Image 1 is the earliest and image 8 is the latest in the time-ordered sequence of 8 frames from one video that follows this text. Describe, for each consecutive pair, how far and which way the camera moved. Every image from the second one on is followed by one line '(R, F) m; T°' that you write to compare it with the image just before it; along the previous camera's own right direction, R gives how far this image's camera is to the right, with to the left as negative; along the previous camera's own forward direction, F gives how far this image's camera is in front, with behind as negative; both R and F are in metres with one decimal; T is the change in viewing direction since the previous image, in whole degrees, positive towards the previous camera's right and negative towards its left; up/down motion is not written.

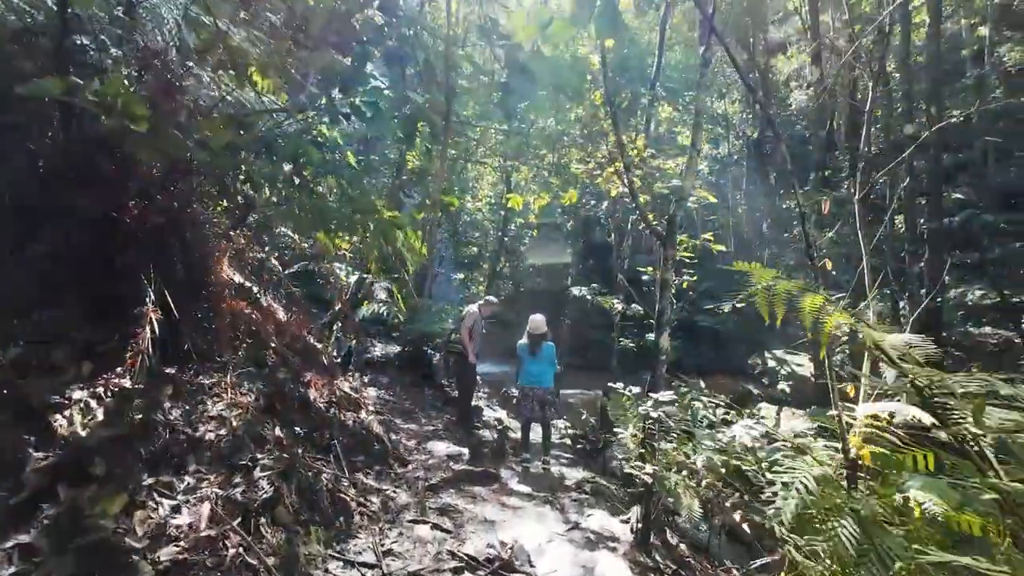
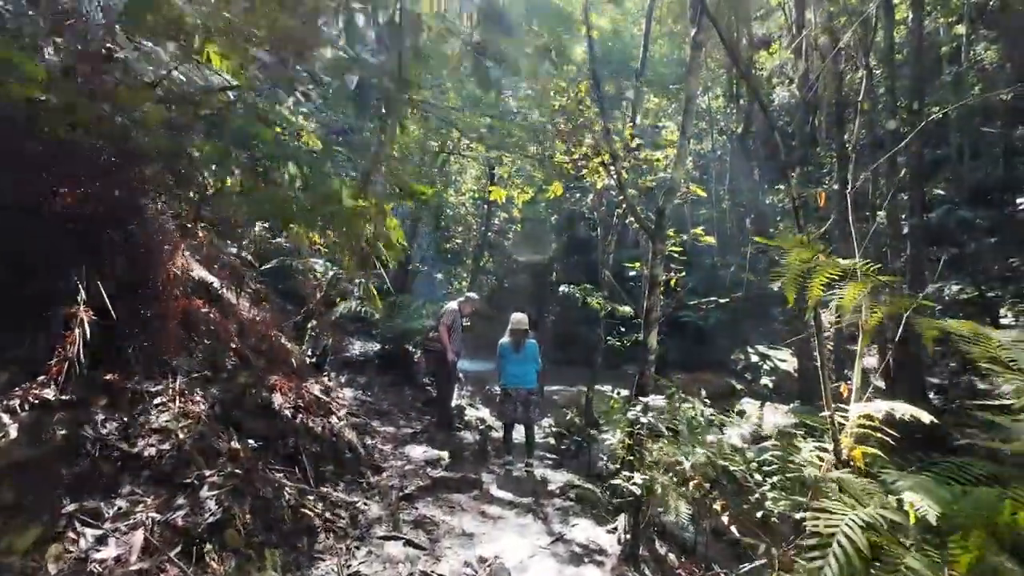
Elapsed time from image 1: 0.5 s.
(0.0, +0.2) m; +2°
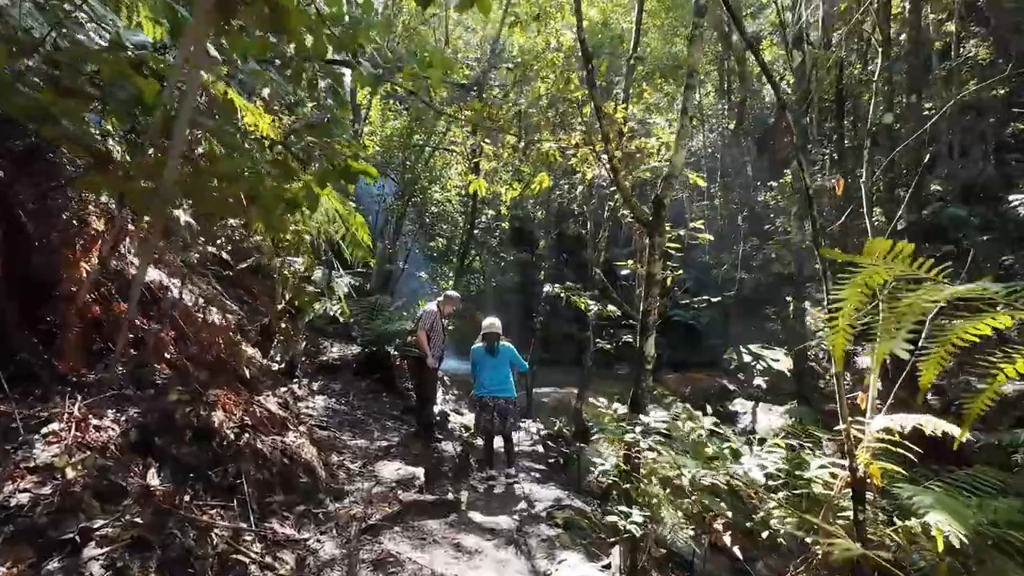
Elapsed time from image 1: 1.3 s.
(+0.1, +0.4) m; +1°
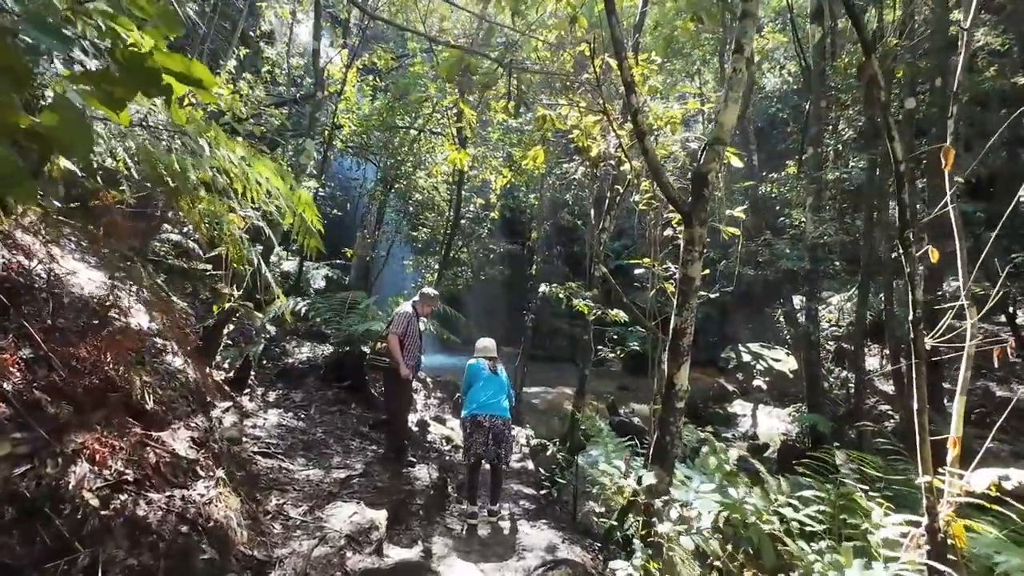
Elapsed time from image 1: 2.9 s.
(0.0, +0.8) m; +1°
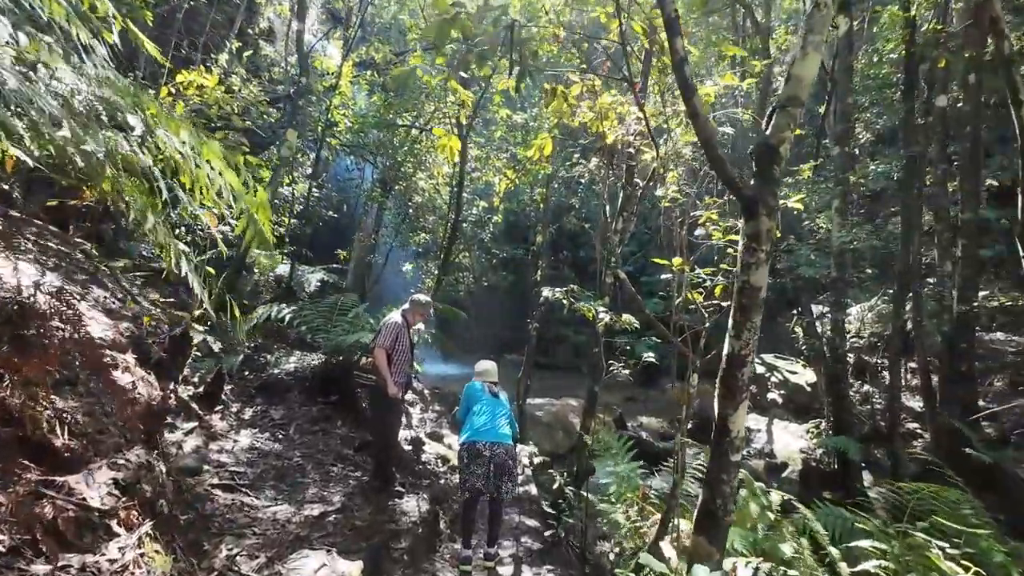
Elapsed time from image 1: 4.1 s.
(0.0, +0.6) m; 0°
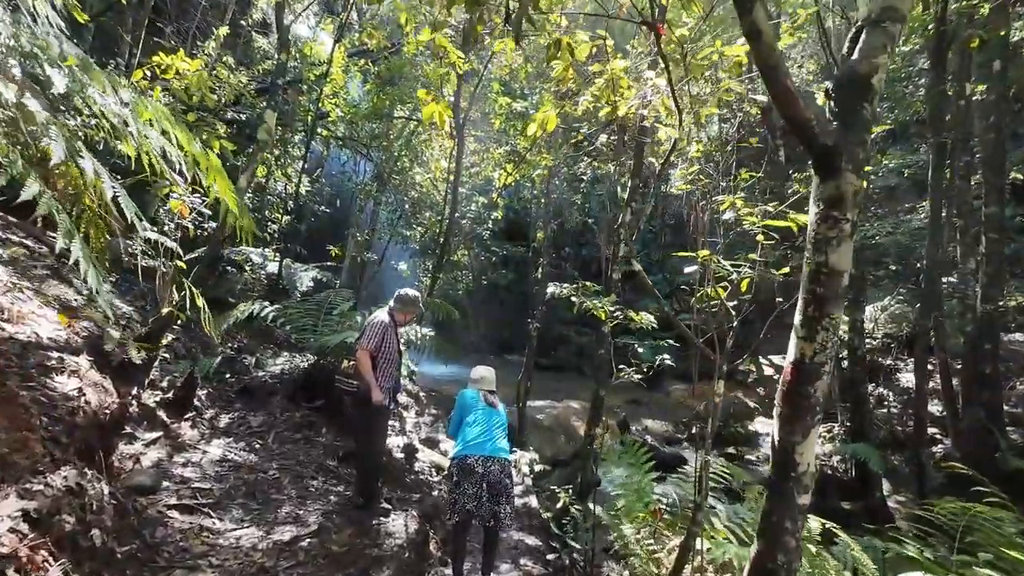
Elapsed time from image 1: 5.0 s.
(0.0, +0.4) m; 0°
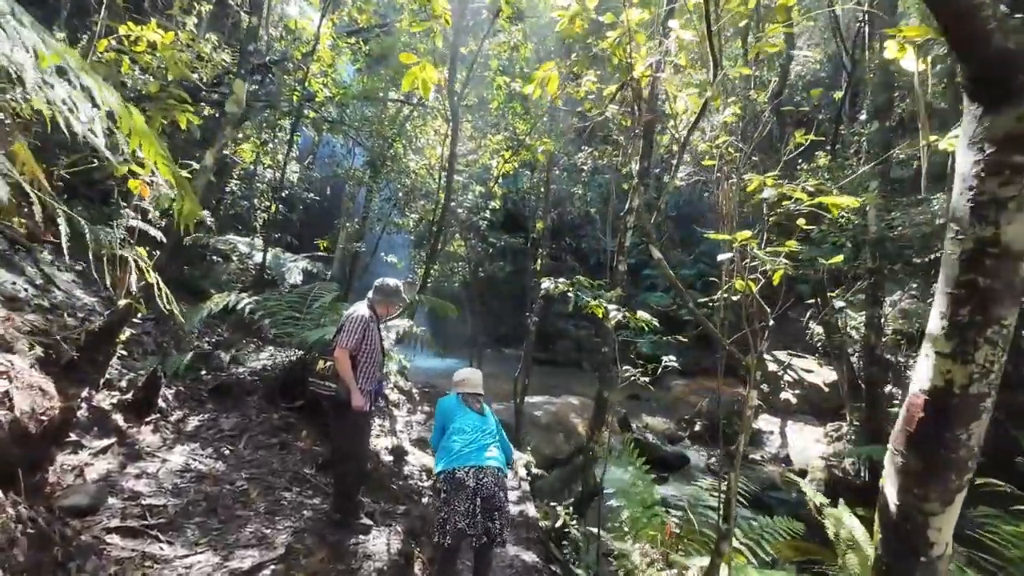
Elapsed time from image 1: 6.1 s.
(0.0, +0.4) m; 0°
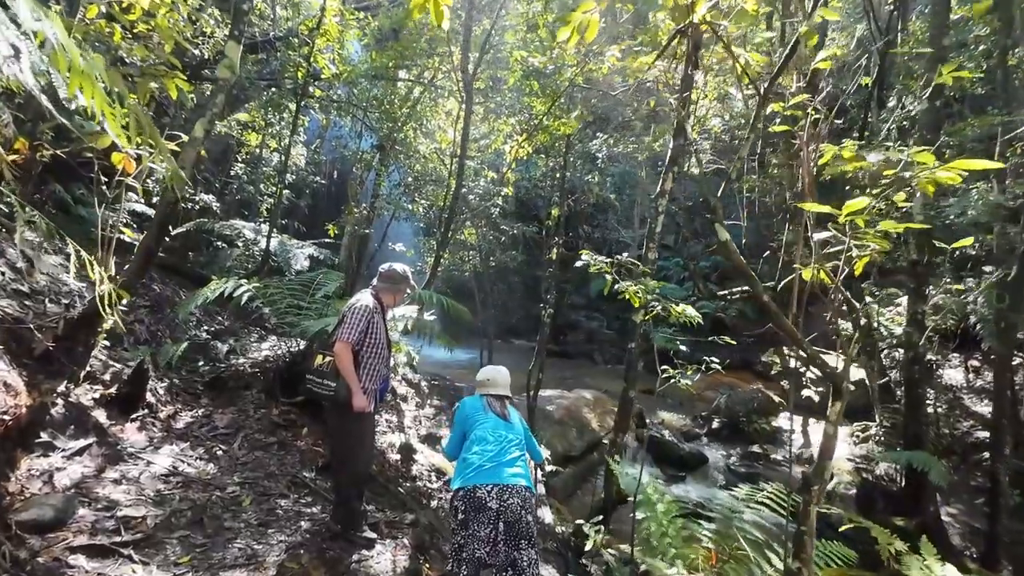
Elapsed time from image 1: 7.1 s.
(-0.1, +0.4) m; -1°
